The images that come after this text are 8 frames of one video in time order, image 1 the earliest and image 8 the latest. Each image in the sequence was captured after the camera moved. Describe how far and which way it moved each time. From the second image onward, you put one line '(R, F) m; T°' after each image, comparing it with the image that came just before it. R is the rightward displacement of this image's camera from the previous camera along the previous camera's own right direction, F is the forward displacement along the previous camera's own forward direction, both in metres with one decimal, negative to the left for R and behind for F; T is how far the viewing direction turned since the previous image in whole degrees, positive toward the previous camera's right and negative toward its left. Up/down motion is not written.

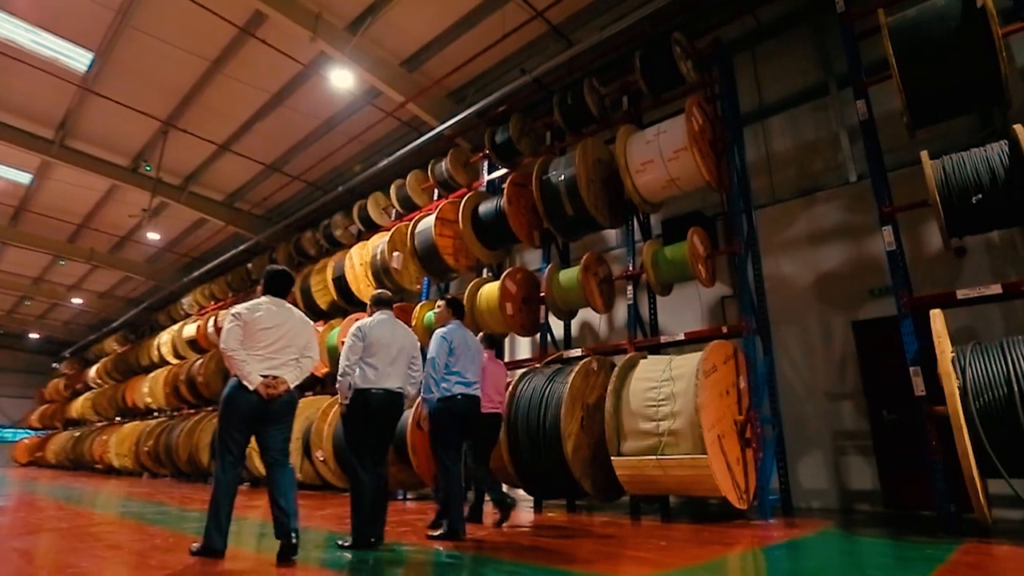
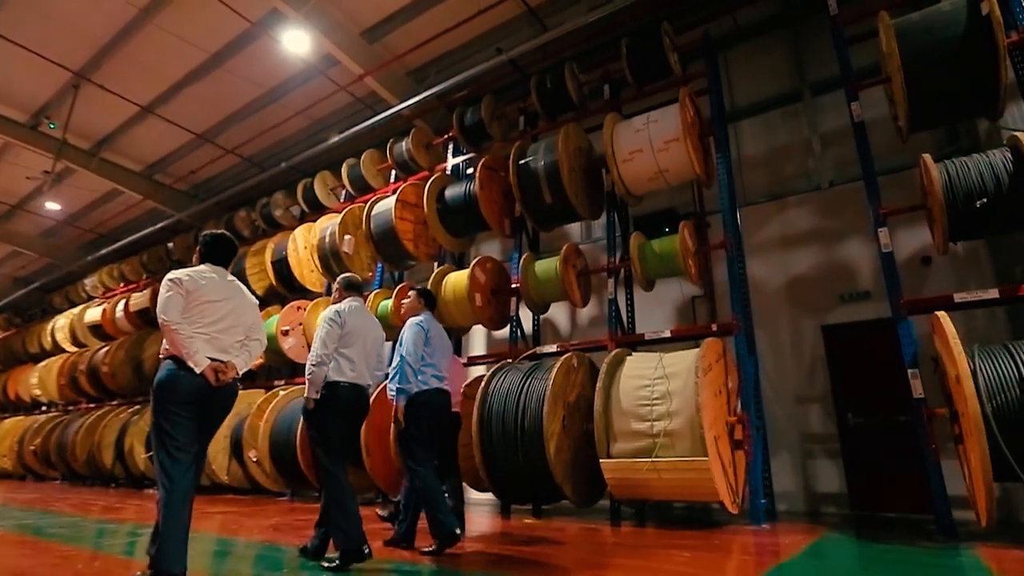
(-0.4, +0.3) m; +8°
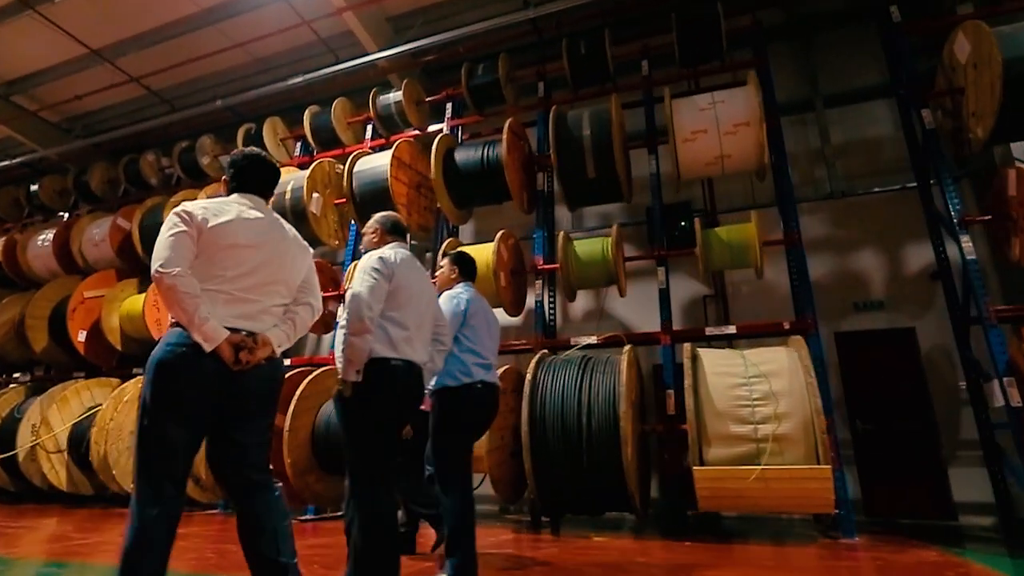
(-1.2, +0.7) m; +13°
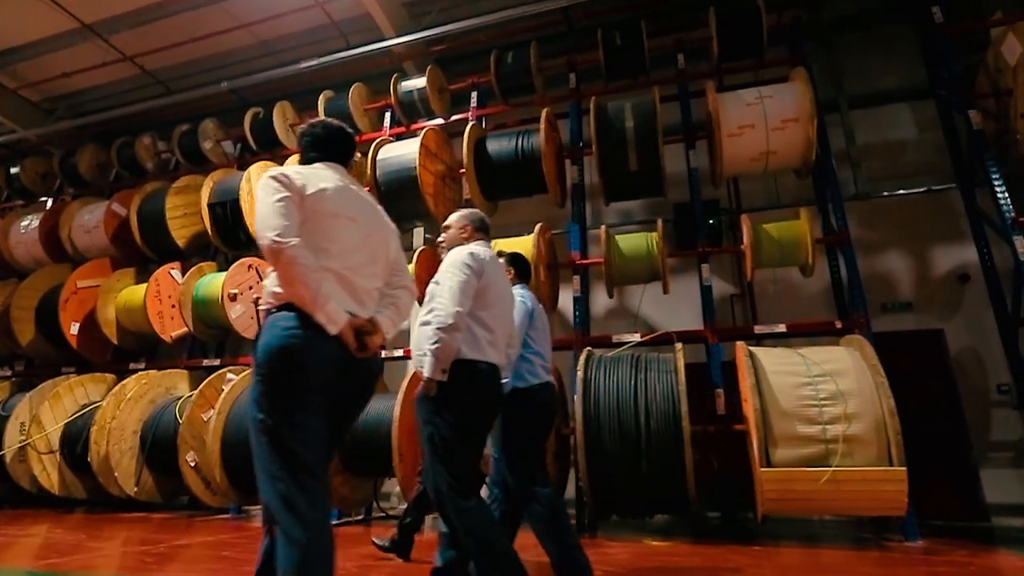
(-0.5, +0.2) m; +3°
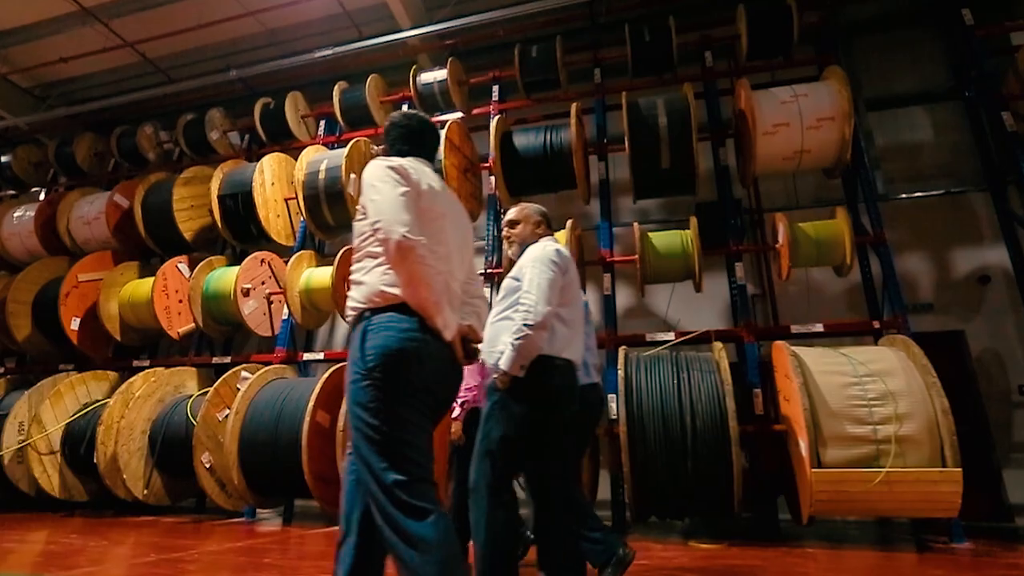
(-0.3, +0.1) m; +2°
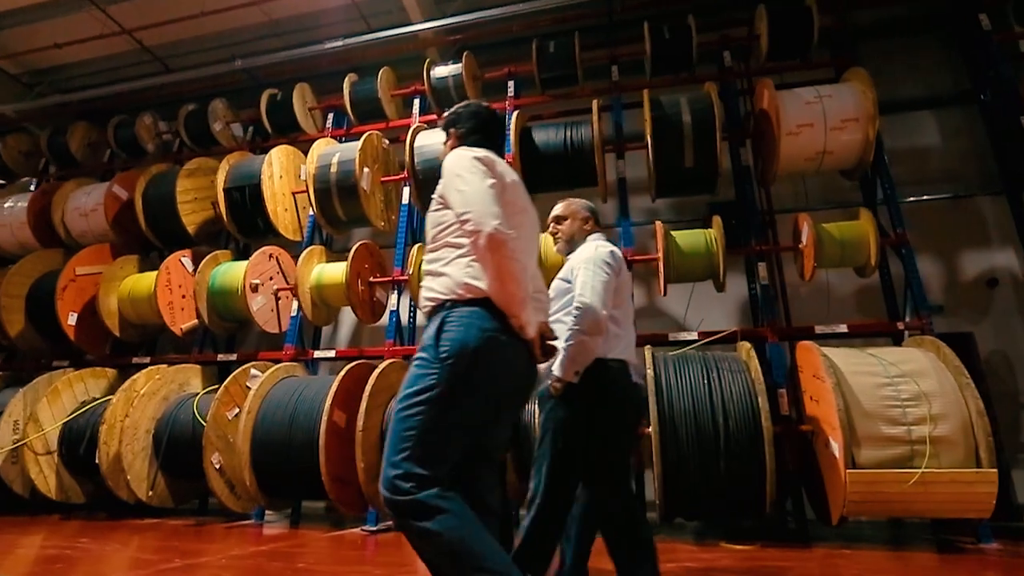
(-0.3, +0.1) m; +2°
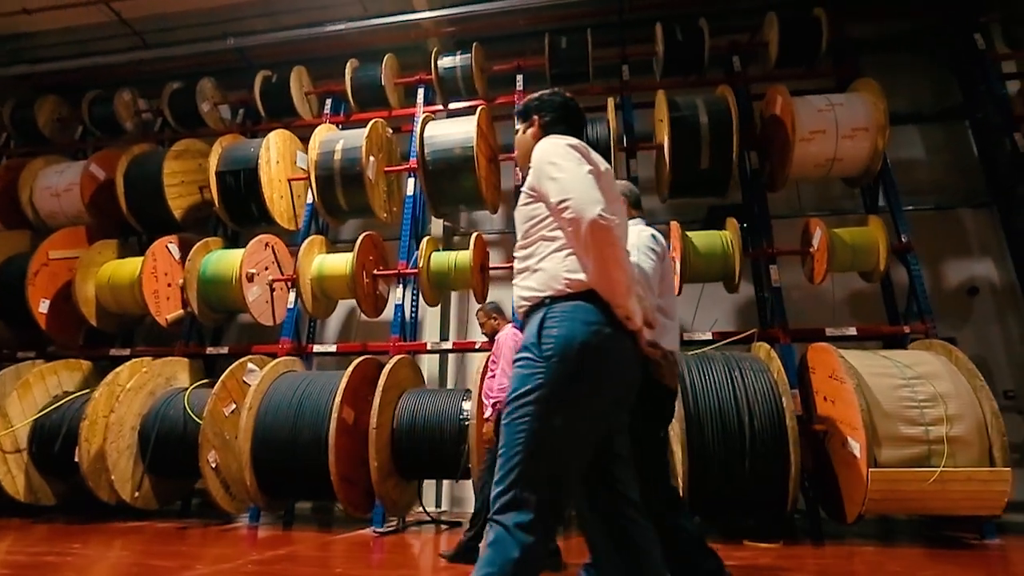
(-0.4, +0.1) m; +4°
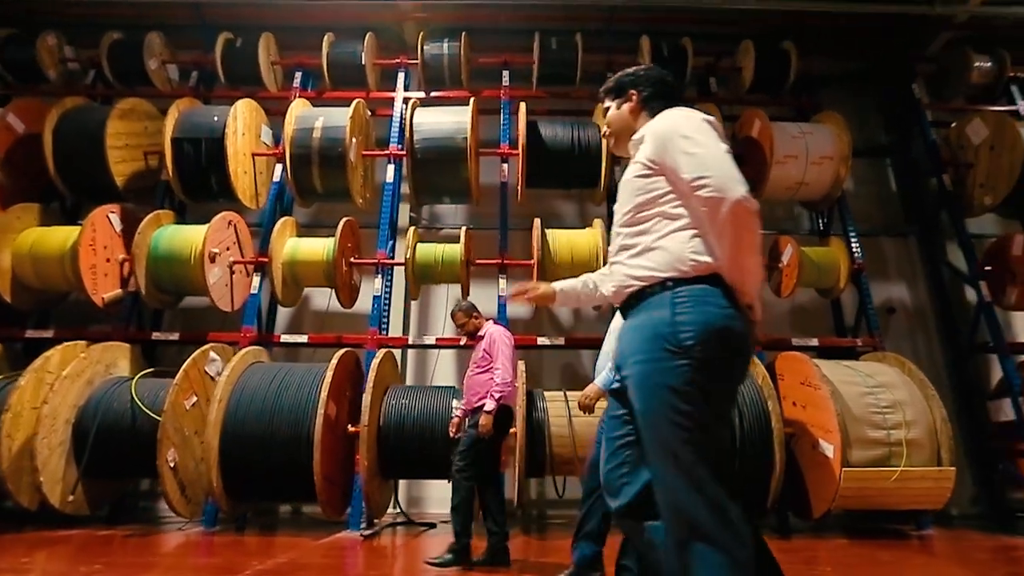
(-0.6, +0.1) m; +10°
